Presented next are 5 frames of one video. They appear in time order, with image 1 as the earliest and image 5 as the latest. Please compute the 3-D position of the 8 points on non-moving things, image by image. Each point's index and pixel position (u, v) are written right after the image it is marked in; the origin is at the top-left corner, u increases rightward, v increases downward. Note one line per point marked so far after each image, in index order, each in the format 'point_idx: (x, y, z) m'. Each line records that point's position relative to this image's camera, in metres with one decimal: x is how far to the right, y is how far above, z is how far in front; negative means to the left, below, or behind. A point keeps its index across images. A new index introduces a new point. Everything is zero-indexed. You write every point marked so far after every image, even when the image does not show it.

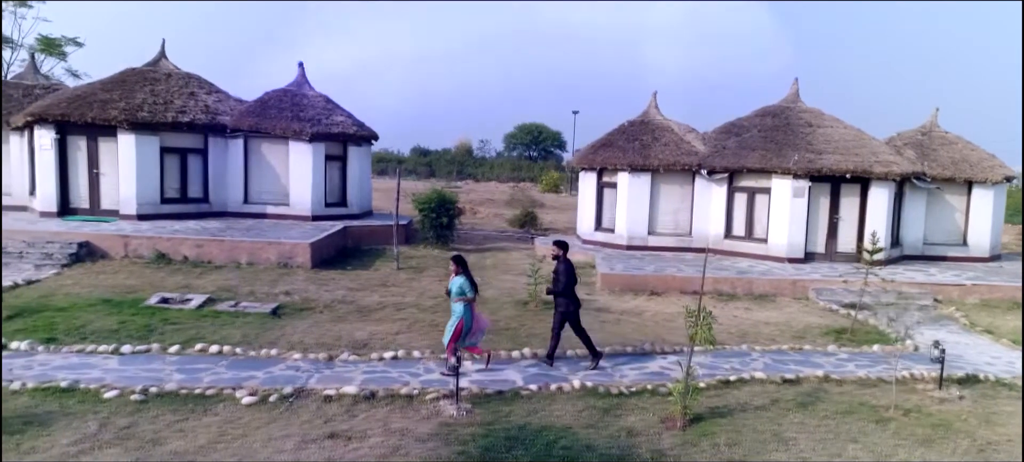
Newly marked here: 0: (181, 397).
0: (-3.1, -1.5, +8.2) m
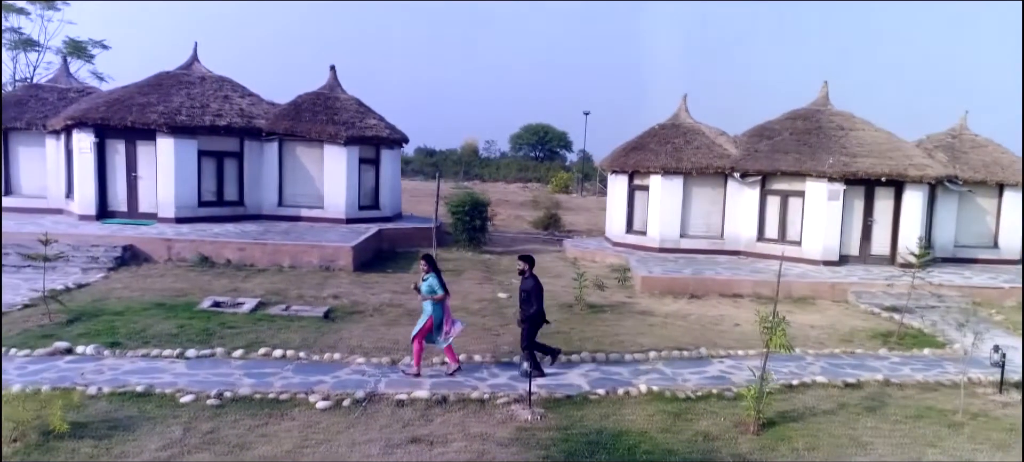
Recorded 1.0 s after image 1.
0: (-2.4, -1.6, +8.3) m
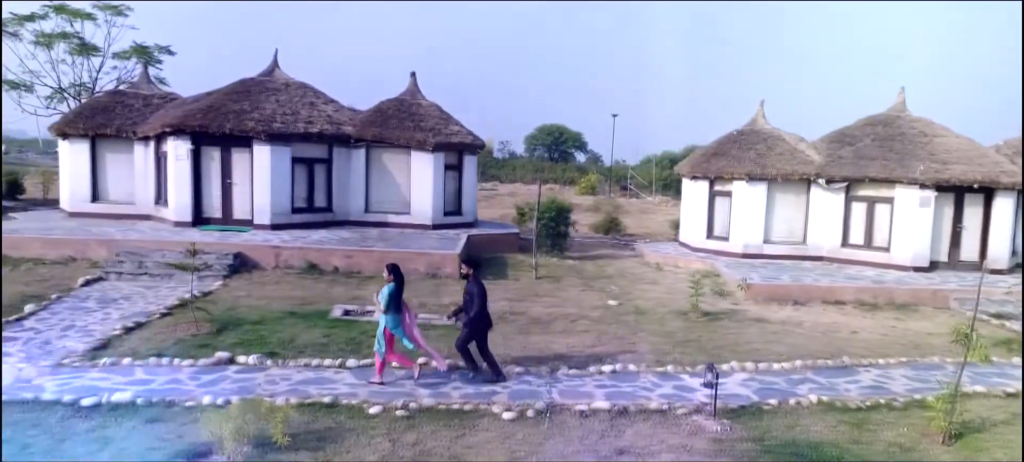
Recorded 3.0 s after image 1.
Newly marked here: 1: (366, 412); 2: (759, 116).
0: (-0.7, -1.7, +8.4) m
1: (-1.4, -1.7, +8.3) m
2: (+5.5, +2.5, +19.6) m
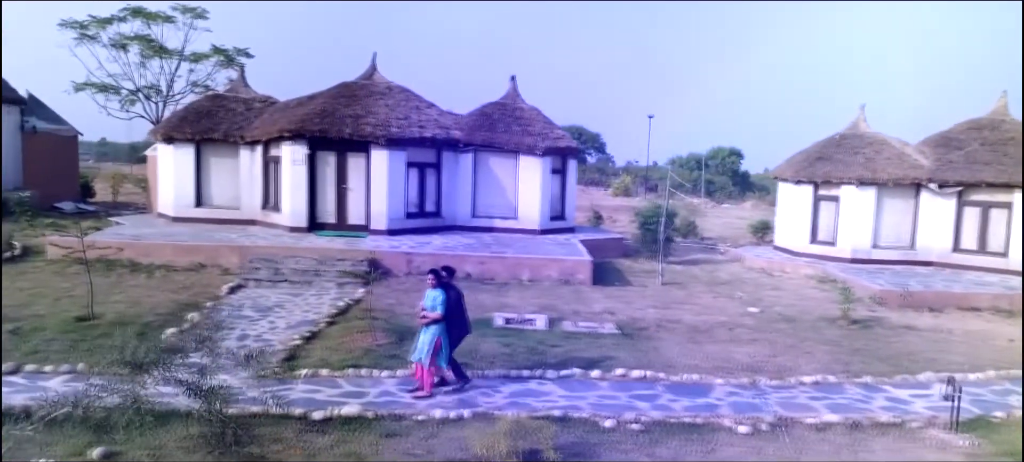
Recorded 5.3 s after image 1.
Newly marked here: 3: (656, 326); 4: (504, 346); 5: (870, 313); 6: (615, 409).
0: (+1.5, -1.8, +8.3) m
1: (+0.8, -1.8, +8.2) m
2: (+7.7, +2.4, +19.4) m
3: (+2.0, -1.3, +12.3) m
4: (-0.1, -1.4, +10.7) m
5: (+5.6, -1.3, +13.9) m
6: (+1.0, -1.7, +8.6) m
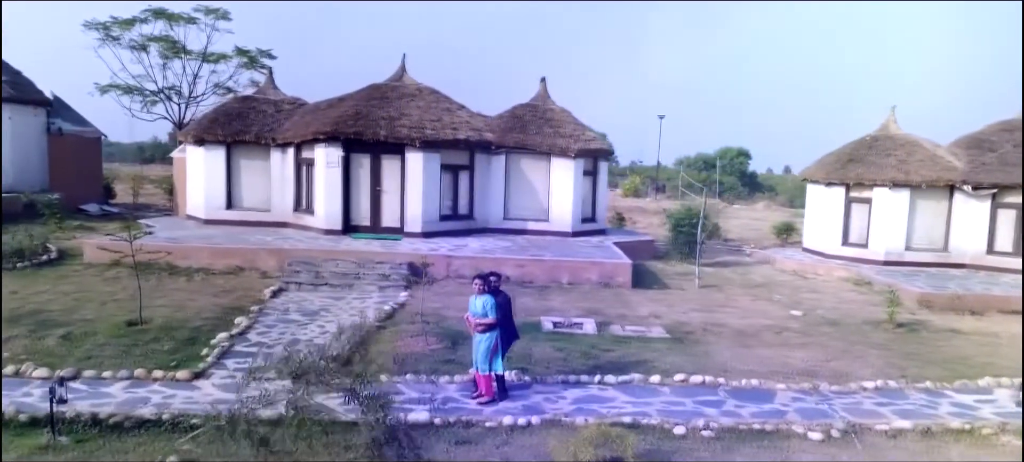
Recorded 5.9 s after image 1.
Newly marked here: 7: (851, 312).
0: (+2.2, -1.9, +8.2) m
1: (+1.5, -1.8, +8.1) m
2: (+8.3, +2.4, +19.4) m
3: (+2.6, -1.4, +12.2) m
4: (+0.5, -1.4, +10.7) m
5: (+6.3, -1.3, +13.9) m
6: (+1.6, -1.8, +8.5) m
7: (+5.4, -1.3, +14.0) m
